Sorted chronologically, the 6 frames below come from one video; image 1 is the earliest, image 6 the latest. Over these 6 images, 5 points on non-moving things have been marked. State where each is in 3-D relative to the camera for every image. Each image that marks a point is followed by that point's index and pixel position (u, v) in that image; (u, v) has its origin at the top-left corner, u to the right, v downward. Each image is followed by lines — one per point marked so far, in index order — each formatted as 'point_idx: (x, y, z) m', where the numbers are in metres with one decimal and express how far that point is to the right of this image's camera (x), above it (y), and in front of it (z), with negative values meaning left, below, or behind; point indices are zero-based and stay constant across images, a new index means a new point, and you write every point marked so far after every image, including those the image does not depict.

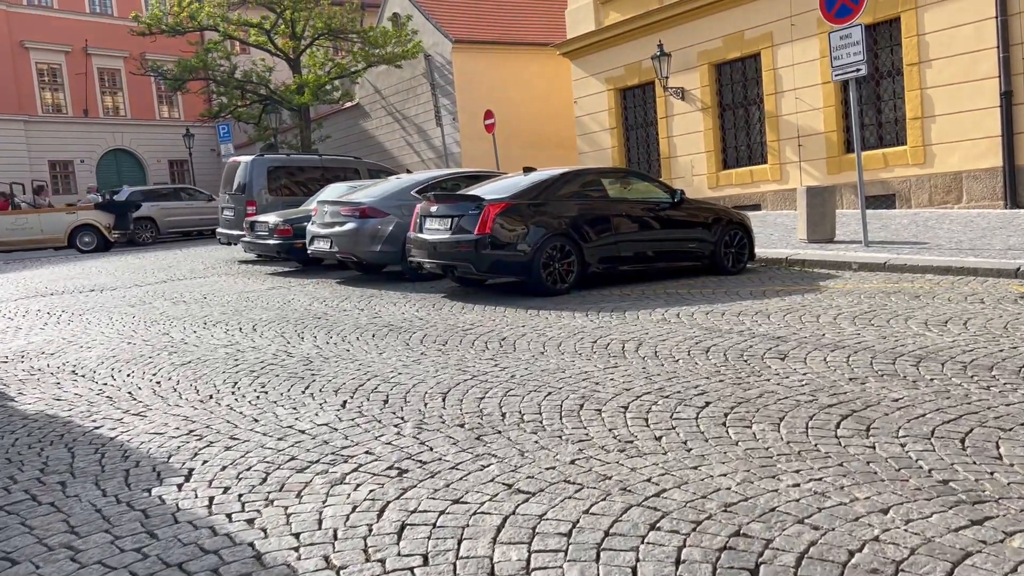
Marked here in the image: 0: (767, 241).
0: (+4.3, +0.8, +14.5) m
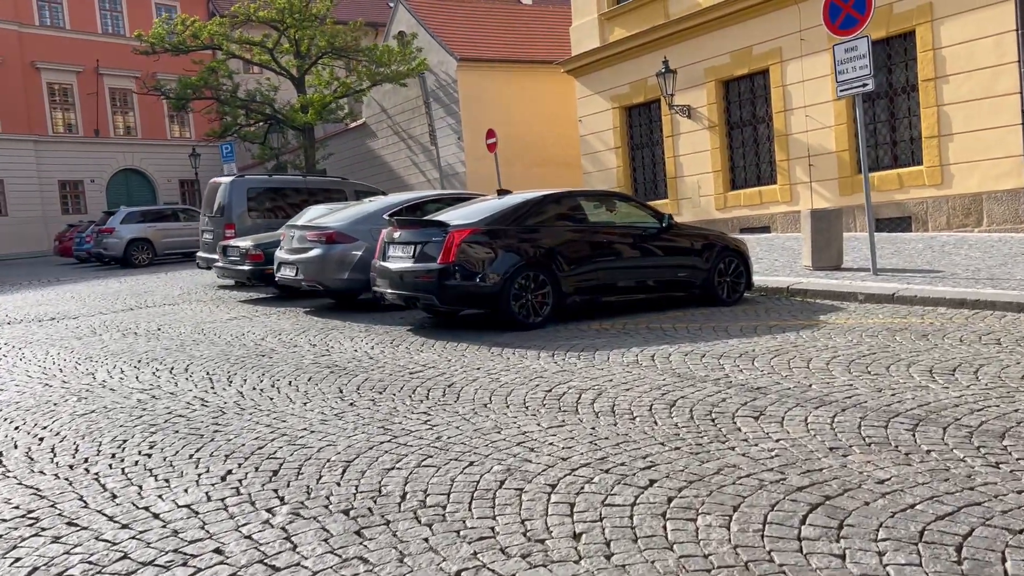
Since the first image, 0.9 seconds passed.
0: (+4.0, +0.3, +13.6) m
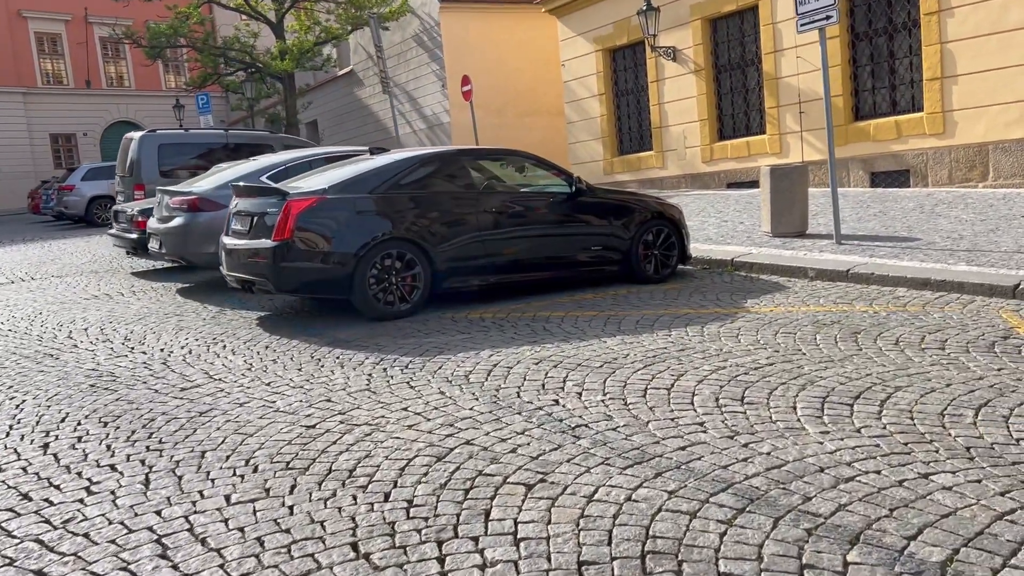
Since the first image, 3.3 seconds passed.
0: (+3.0, +0.7, +11.9) m
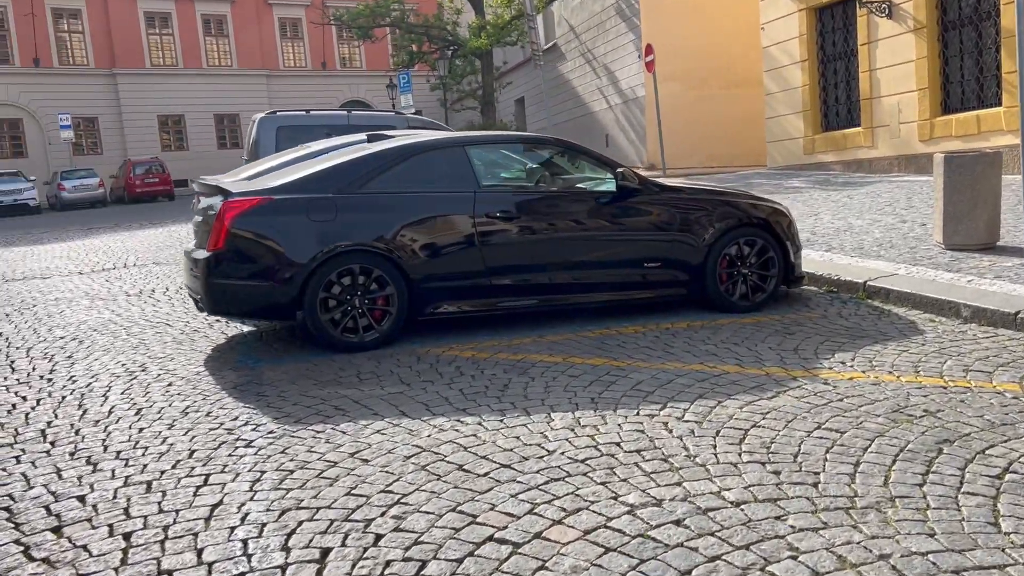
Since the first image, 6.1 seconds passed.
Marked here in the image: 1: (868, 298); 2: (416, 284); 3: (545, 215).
0: (+4.0, +0.5, +9.1) m
1: (+3.0, -0.1, +7.3) m
2: (-0.7, 0.0, +6.3) m
3: (+0.3, +0.6, +6.6) m
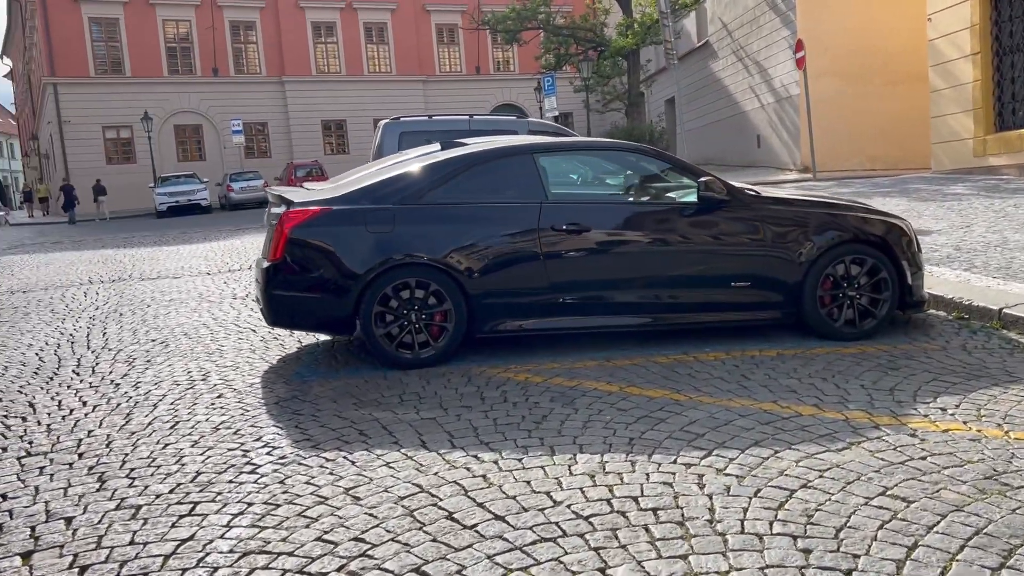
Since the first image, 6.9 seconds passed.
0: (+4.8, +0.2, +7.9) m
1: (+3.6, -0.3, +6.3) m
2: (-0.2, -0.1, +6.0) m
3: (+0.8, +0.4, +6.1) m
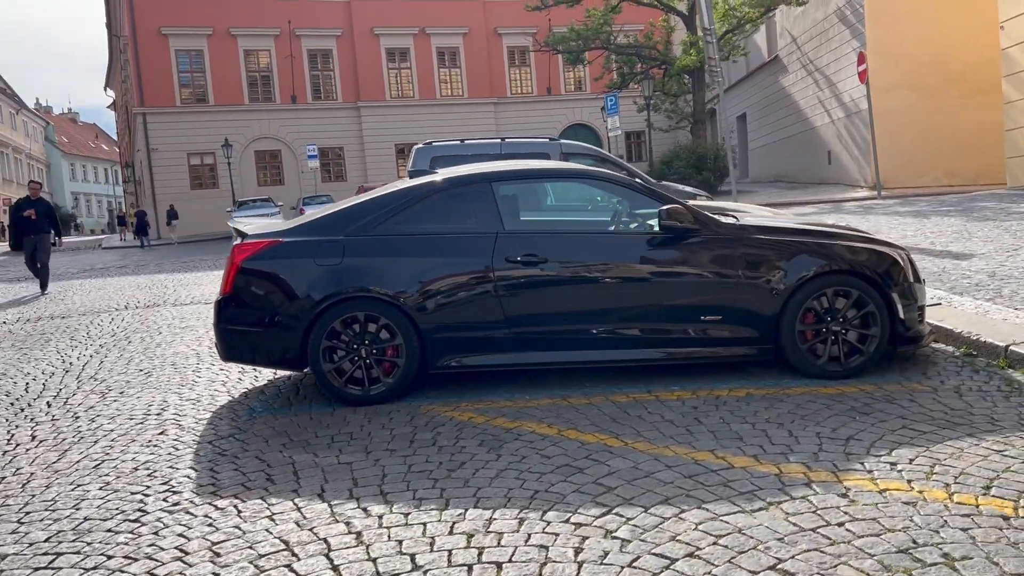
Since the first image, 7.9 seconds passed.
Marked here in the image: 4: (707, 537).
0: (+4.7, 0.0, +7.2) m
1: (+3.3, -0.5, +5.7) m
2: (-0.5, -0.3, +5.7) m
3: (+0.5, +0.2, +5.8) m
4: (+0.8, -1.0, +3.4) m
